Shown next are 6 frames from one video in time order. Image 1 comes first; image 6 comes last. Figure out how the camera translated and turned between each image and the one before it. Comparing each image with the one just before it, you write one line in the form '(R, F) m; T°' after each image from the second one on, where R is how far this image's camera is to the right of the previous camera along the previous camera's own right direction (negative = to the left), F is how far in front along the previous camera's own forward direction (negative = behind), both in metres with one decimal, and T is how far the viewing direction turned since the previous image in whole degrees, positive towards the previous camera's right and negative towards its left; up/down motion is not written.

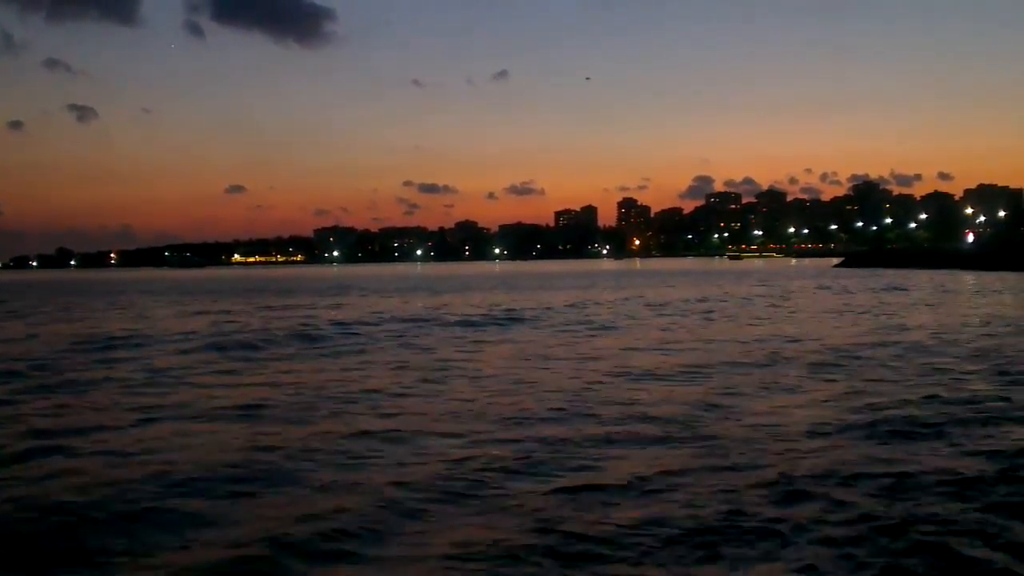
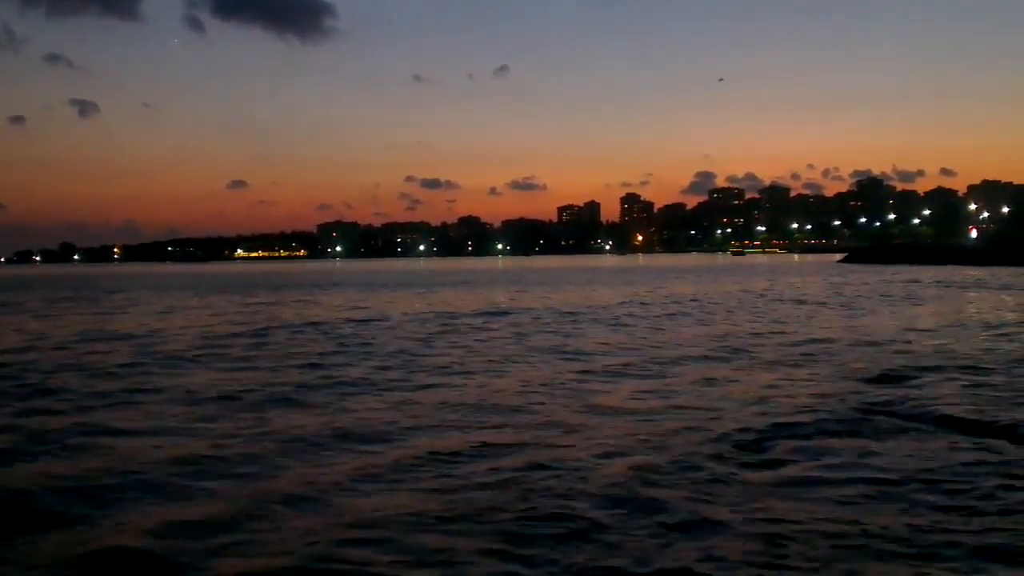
(0.0, -0.7) m; 0°
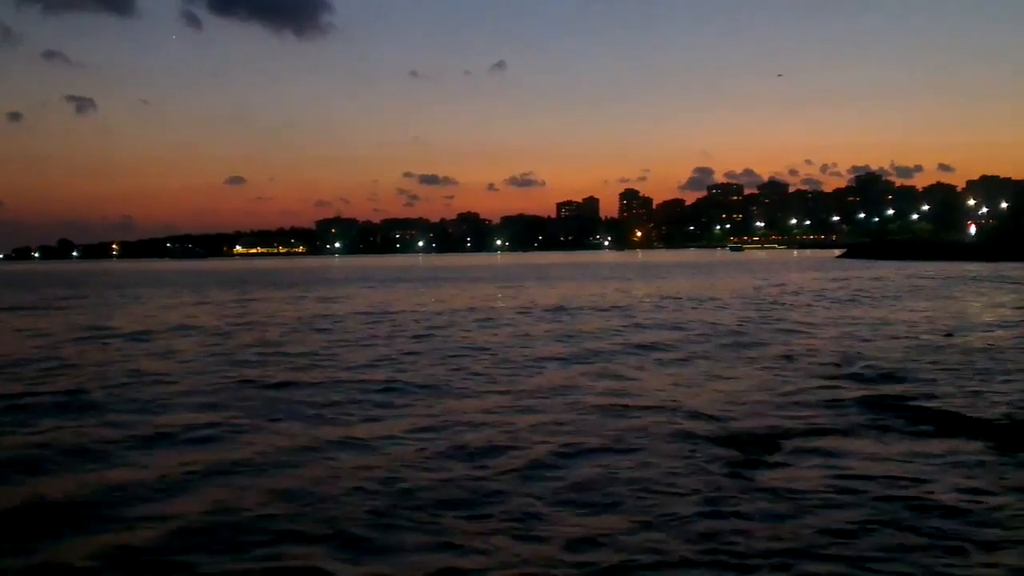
(+0.2, +0.3) m; 0°
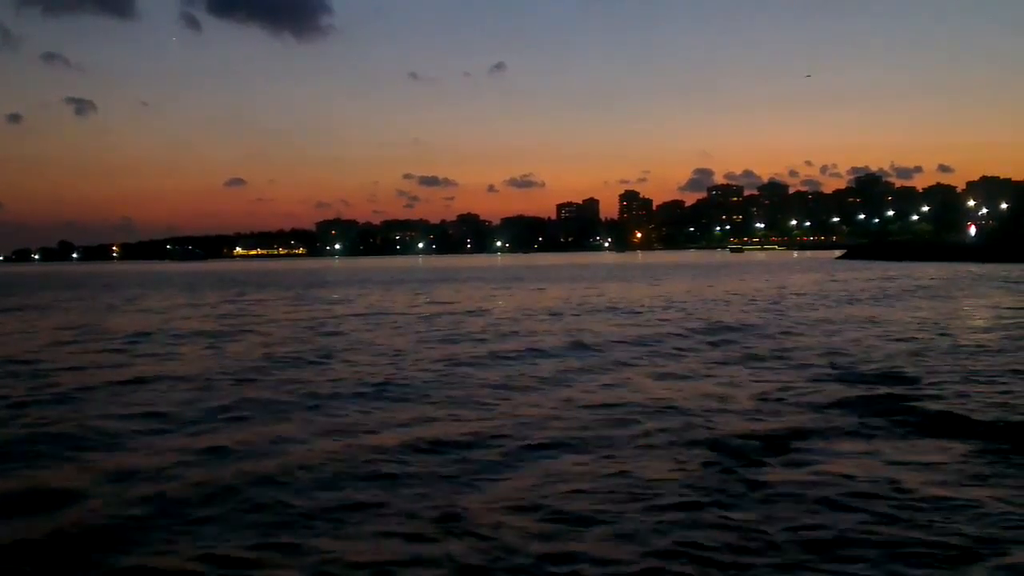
(-1.5, -1.6) m; 0°
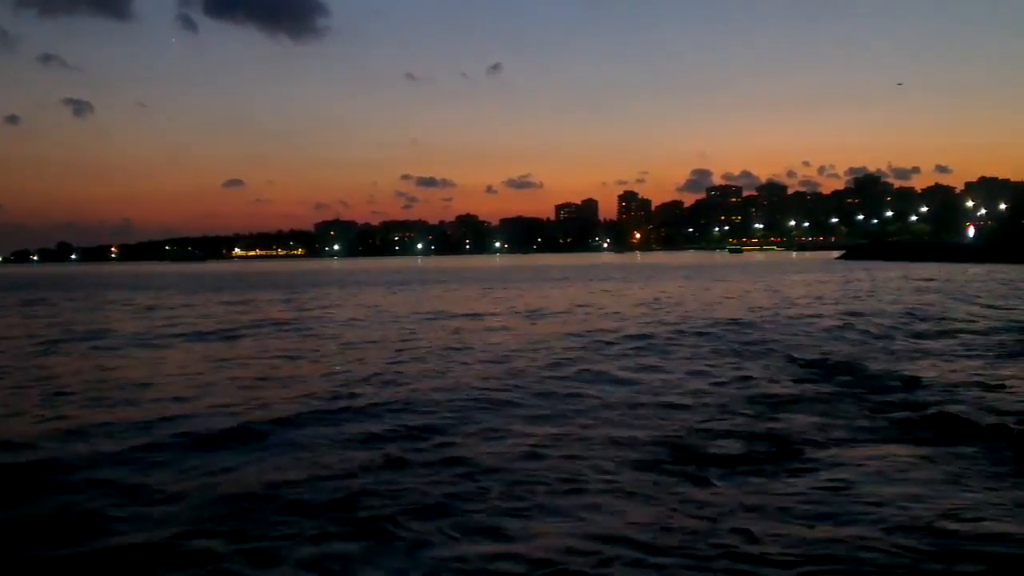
(+0.1, +0.1) m; 0°
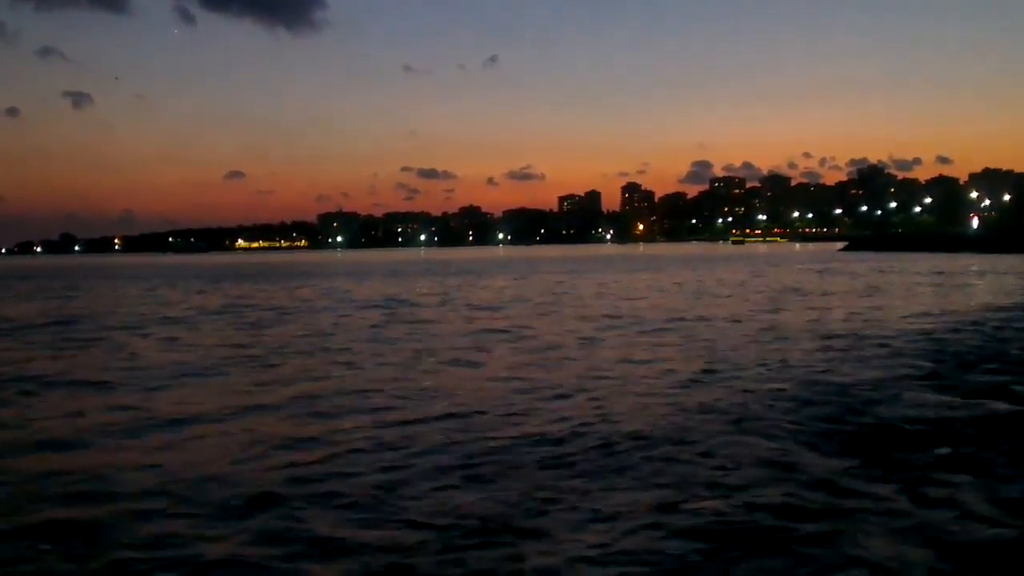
(+0.5, -0.2) m; 0°
